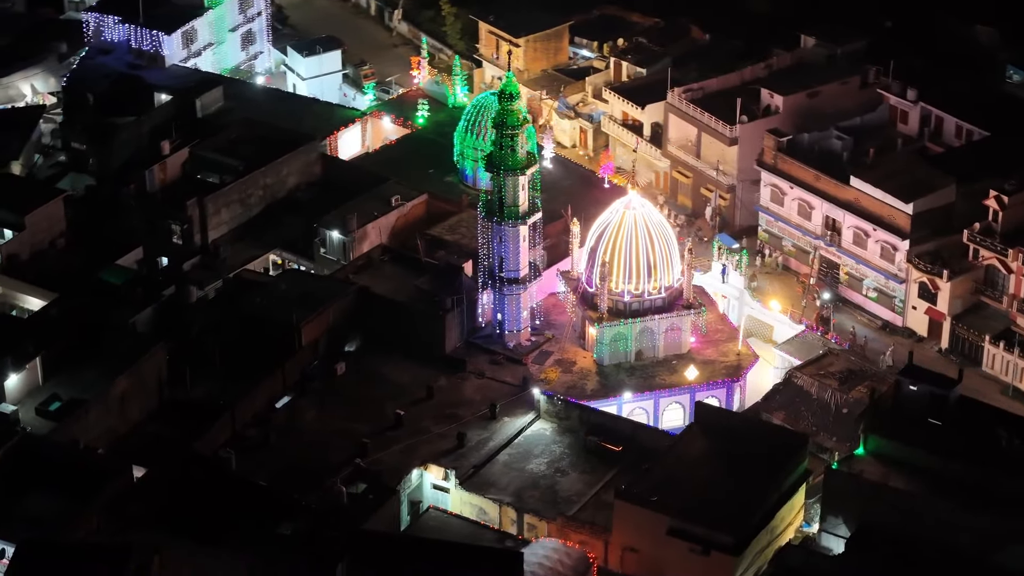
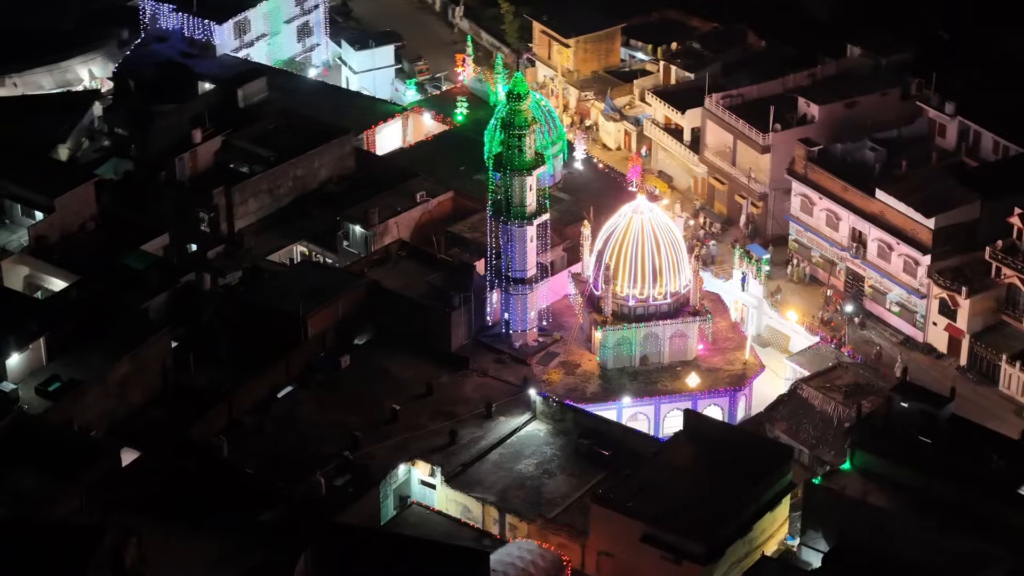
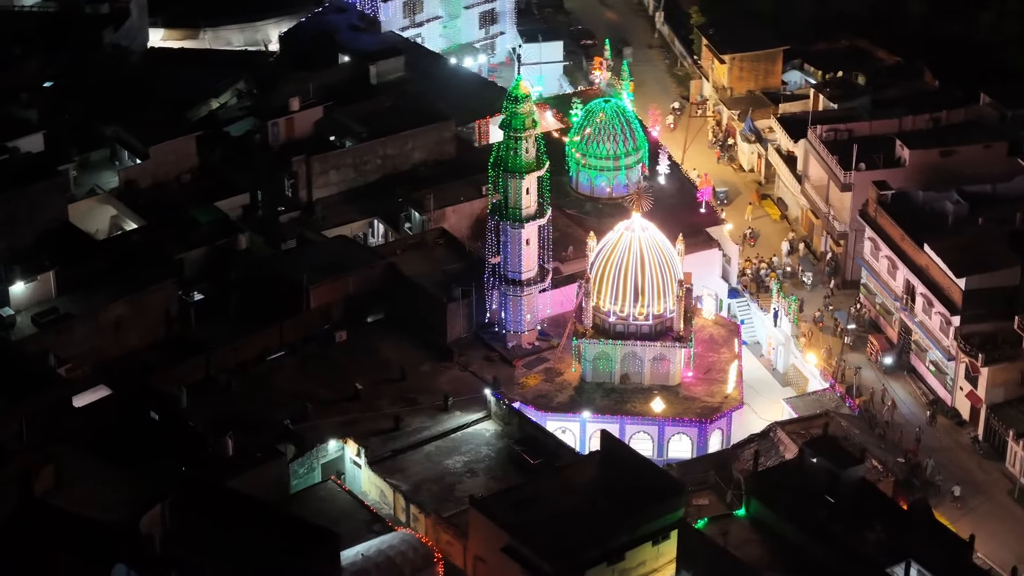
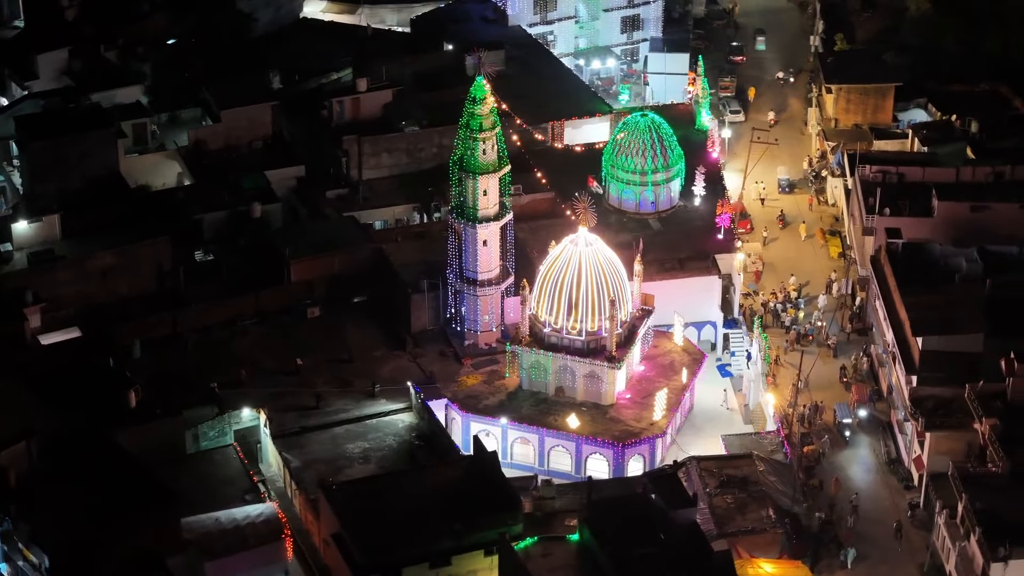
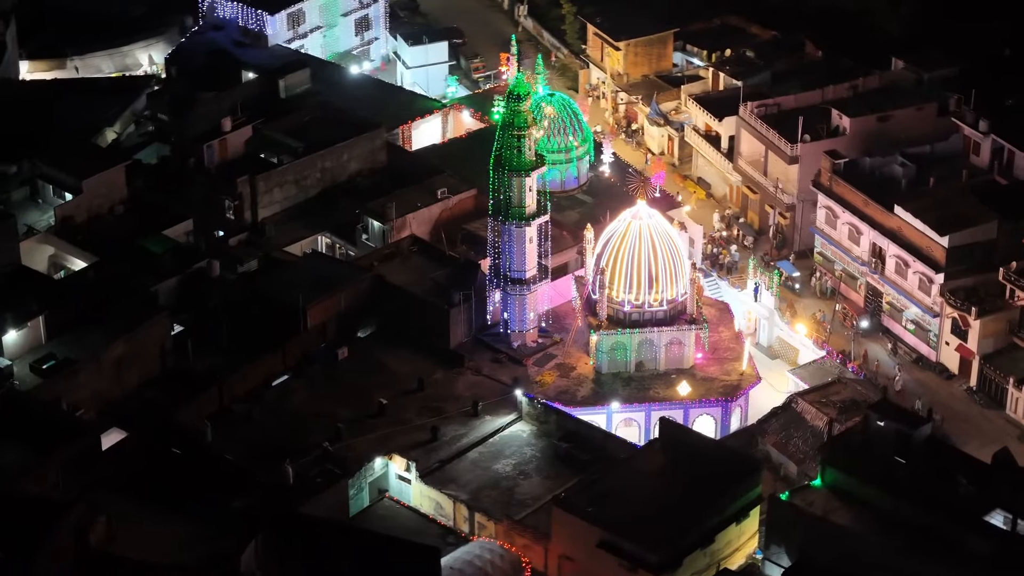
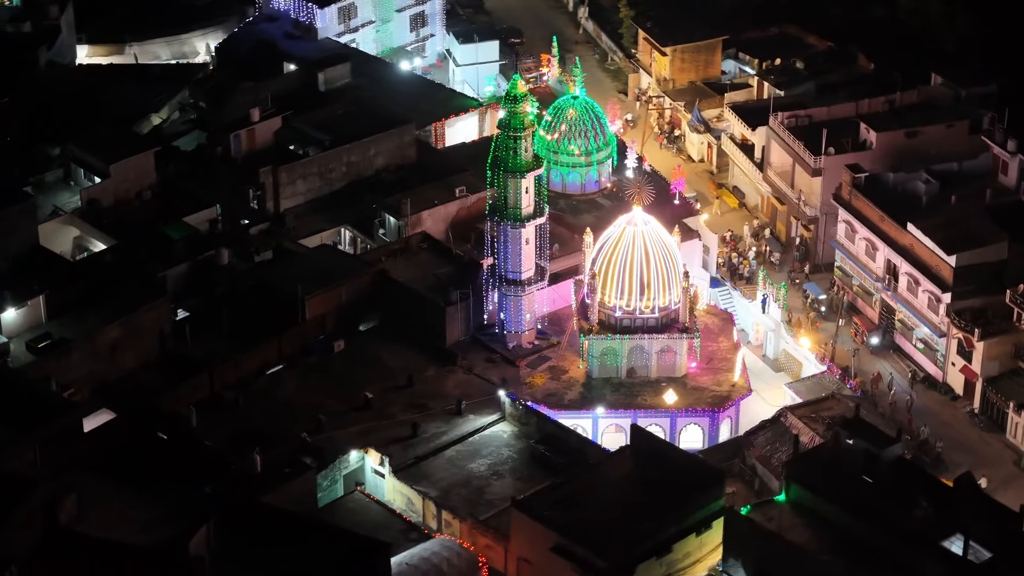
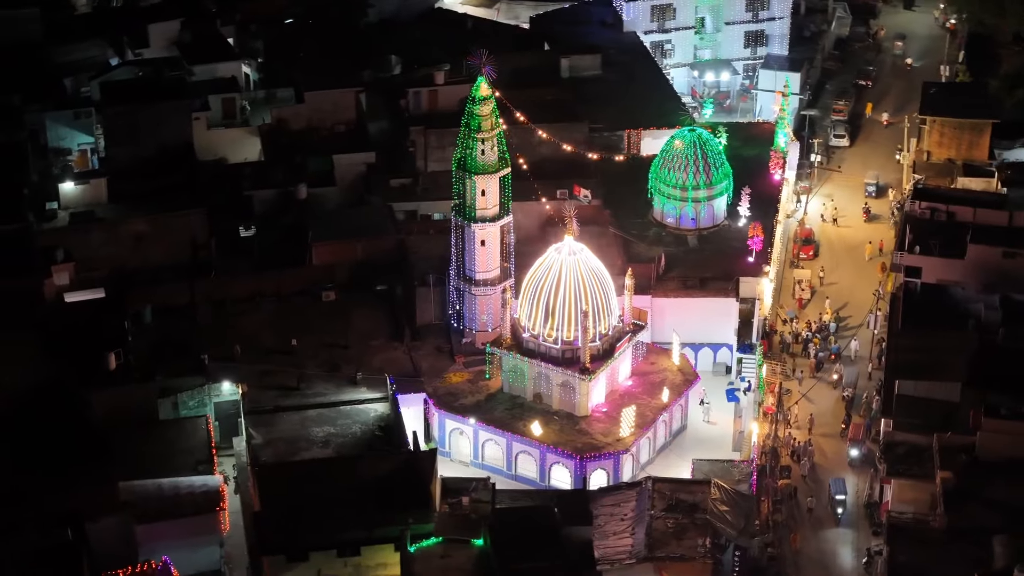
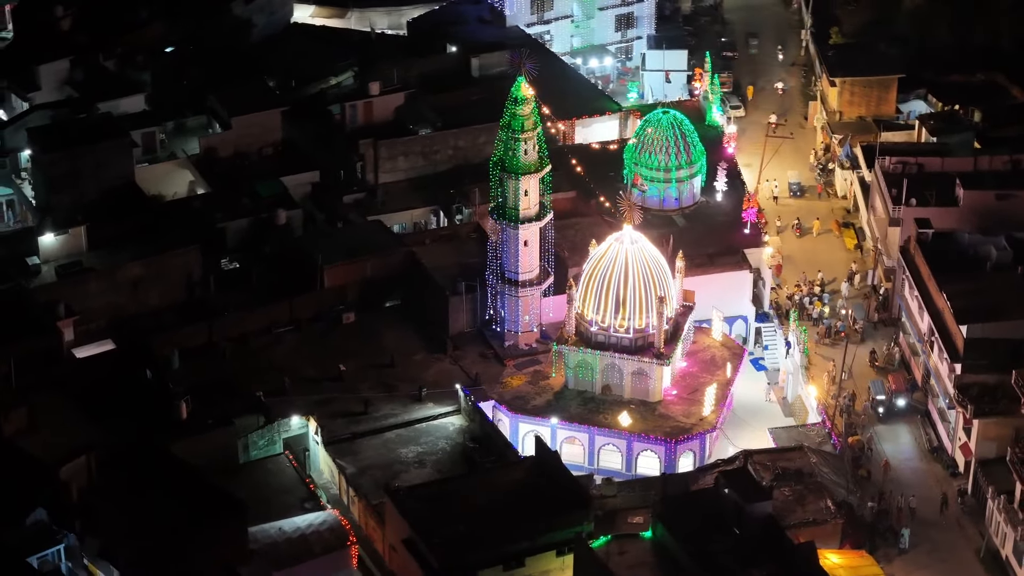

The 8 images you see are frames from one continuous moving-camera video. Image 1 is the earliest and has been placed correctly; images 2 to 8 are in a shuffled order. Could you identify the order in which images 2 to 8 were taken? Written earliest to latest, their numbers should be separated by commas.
2, 5, 6, 3, 8, 4, 7
